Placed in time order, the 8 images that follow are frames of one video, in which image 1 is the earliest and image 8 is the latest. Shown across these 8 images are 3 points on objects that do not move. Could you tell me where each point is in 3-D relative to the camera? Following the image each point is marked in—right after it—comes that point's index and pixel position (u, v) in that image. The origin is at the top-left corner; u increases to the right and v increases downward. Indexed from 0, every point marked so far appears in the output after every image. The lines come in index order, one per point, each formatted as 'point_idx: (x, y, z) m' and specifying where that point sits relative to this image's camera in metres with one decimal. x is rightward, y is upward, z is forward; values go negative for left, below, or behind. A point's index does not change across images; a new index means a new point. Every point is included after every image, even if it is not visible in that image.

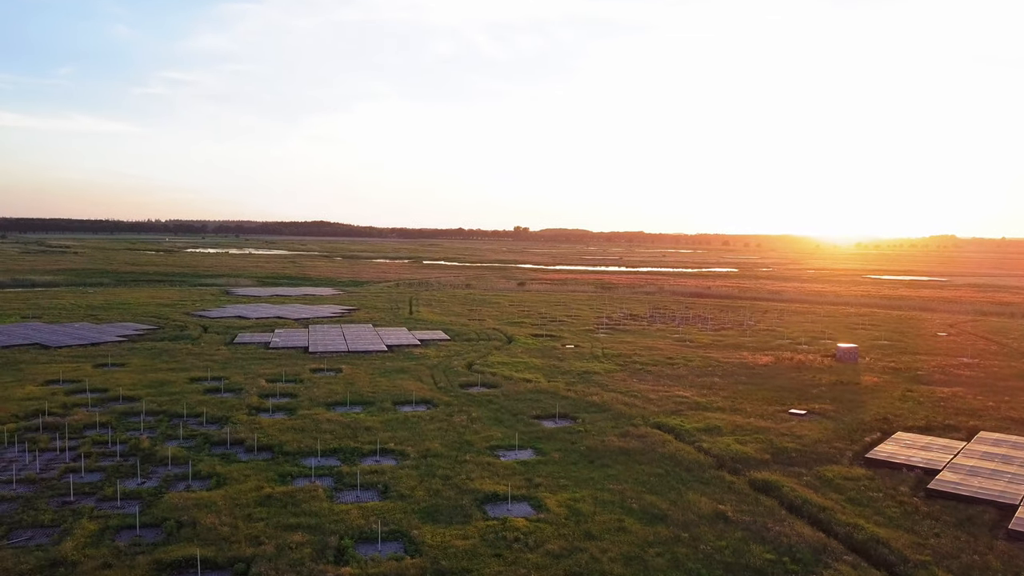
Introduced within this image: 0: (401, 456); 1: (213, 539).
0: (-2.4, -3.7, +18.1) m
1: (-4.7, -4.0, +13.0) m
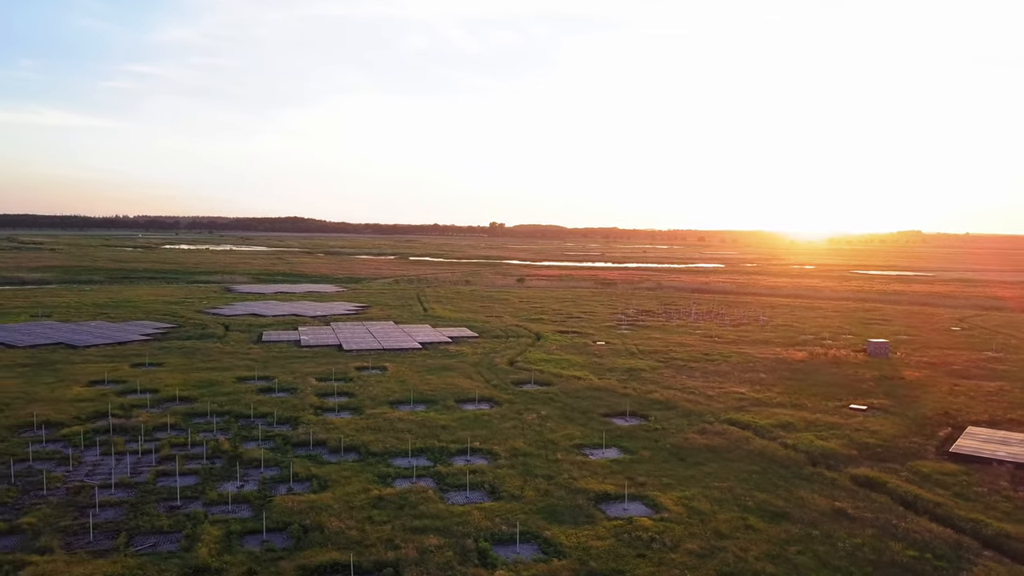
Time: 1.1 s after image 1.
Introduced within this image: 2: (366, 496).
0: (-0.4, -3.7, +17.9) m
1: (-2.6, -3.9, +12.7) m
2: (-2.7, -3.8, +15.1) m
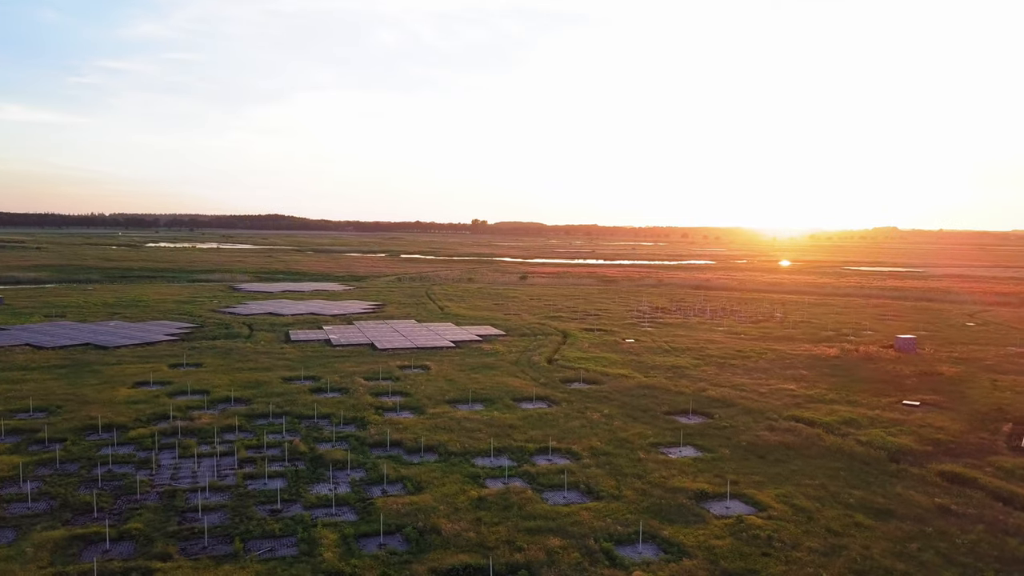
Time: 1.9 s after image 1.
0: (+1.3, -3.6, +17.8) m
1: (-0.7, -3.9, +12.6) m
2: (-0.8, -3.8, +14.9) m
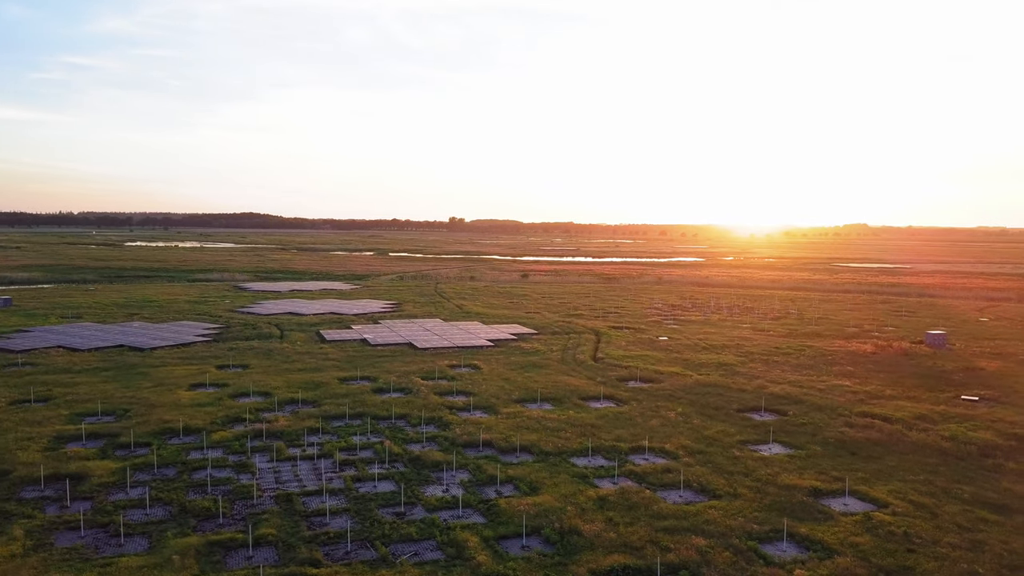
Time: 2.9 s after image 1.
0: (+3.4, -3.6, +17.8) m
1: (+1.6, -3.9, +12.5) m
2: (+1.3, -3.8, +14.9) m
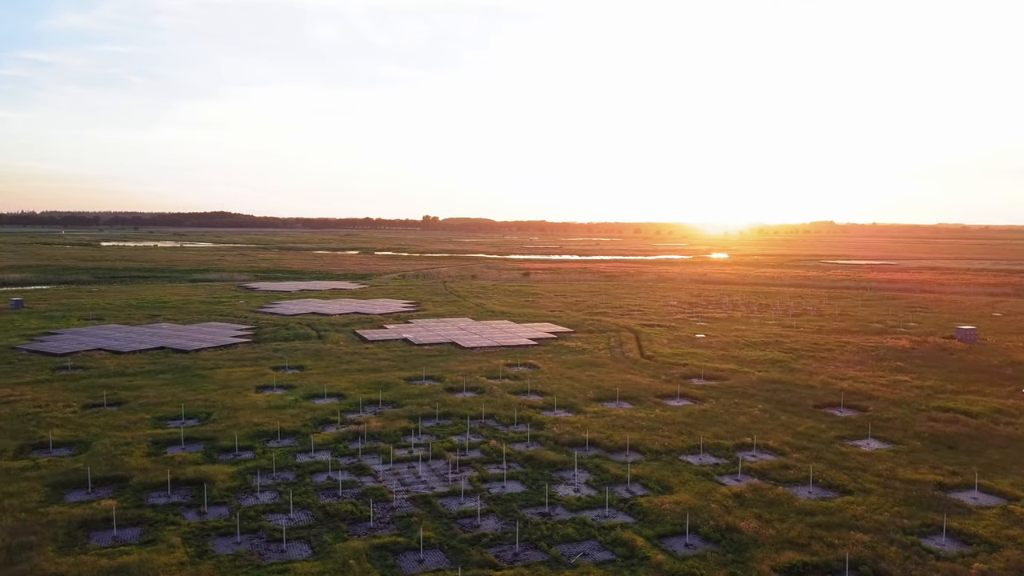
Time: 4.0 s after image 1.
0: (+5.7, -3.6, +17.9) m
1: (+4.1, -3.9, +12.6) m
2: (+3.8, -3.8, +14.9) m
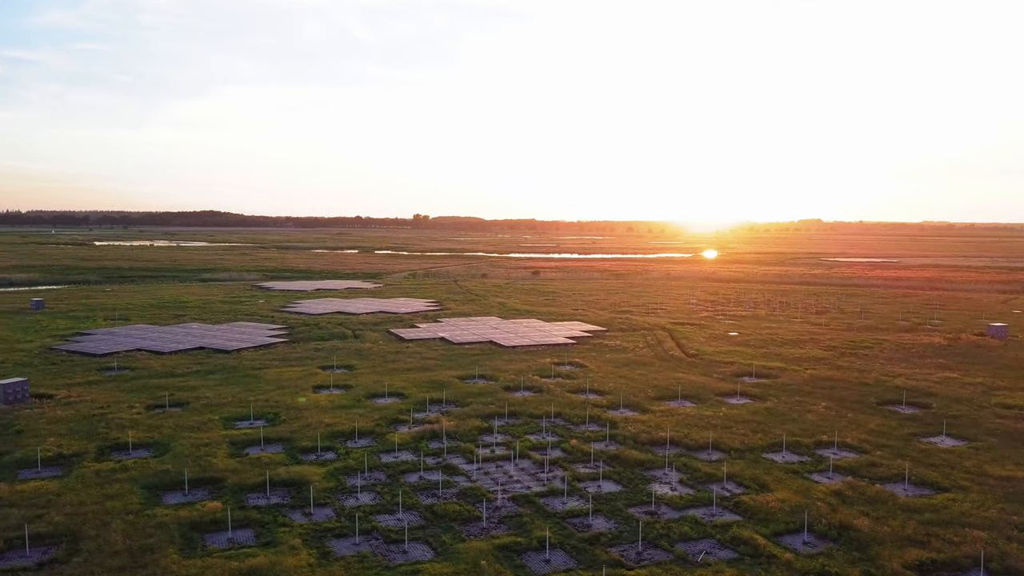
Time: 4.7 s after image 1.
0: (+7.5, -3.5, +18.0) m
1: (+5.9, -3.9, +12.6) m
2: (+5.6, -3.7, +14.9) m
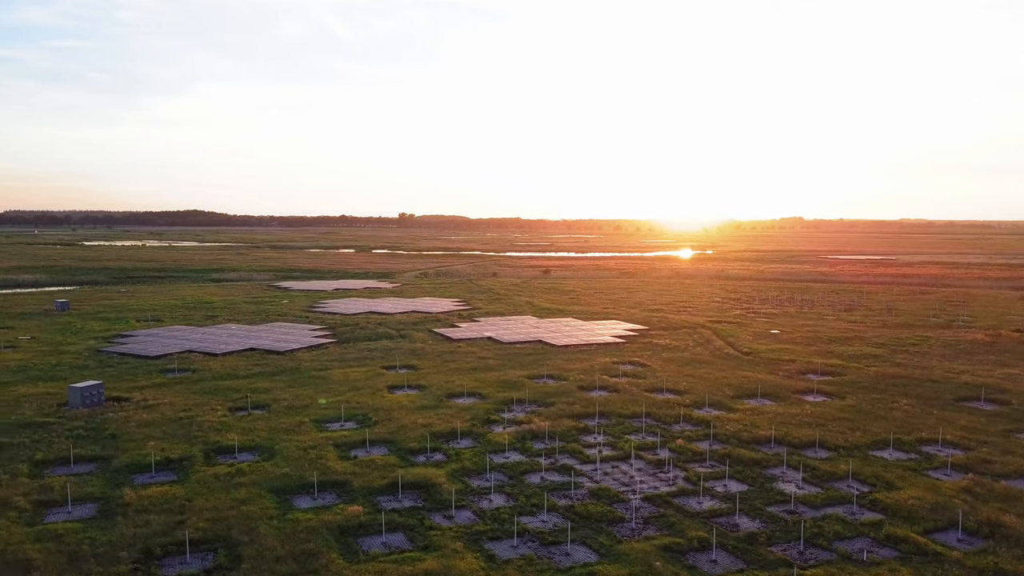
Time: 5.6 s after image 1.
0: (+9.8, -3.5, +18.0) m
1: (+8.4, -3.8, +12.7) m
2: (+8.0, -3.7, +15.0) m
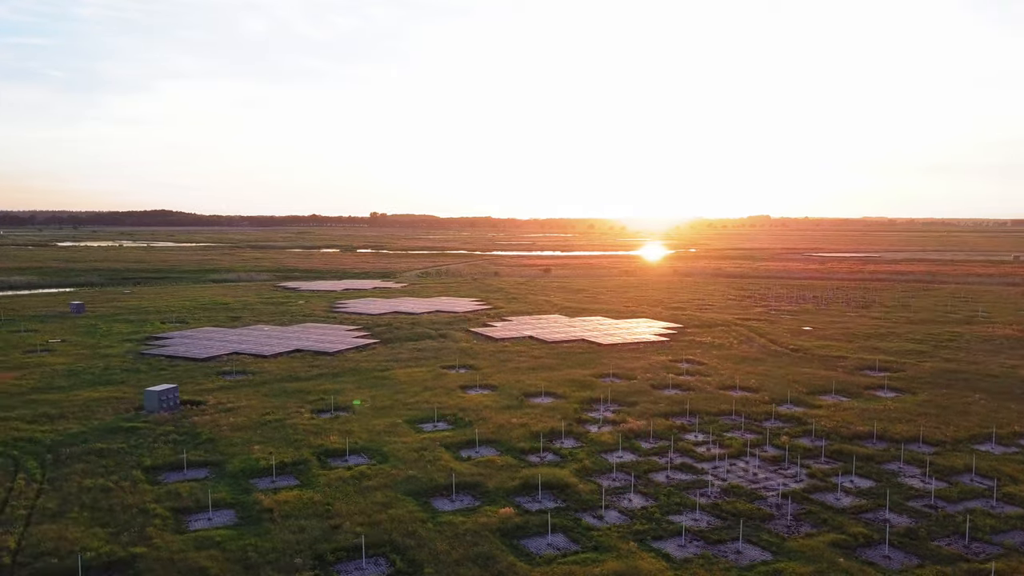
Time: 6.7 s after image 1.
0: (+12.1, -3.4, +18.3) m
1: (+10.9, -3.8, +12.9) m
2: (+10.4, -3.6, +15.2) m
